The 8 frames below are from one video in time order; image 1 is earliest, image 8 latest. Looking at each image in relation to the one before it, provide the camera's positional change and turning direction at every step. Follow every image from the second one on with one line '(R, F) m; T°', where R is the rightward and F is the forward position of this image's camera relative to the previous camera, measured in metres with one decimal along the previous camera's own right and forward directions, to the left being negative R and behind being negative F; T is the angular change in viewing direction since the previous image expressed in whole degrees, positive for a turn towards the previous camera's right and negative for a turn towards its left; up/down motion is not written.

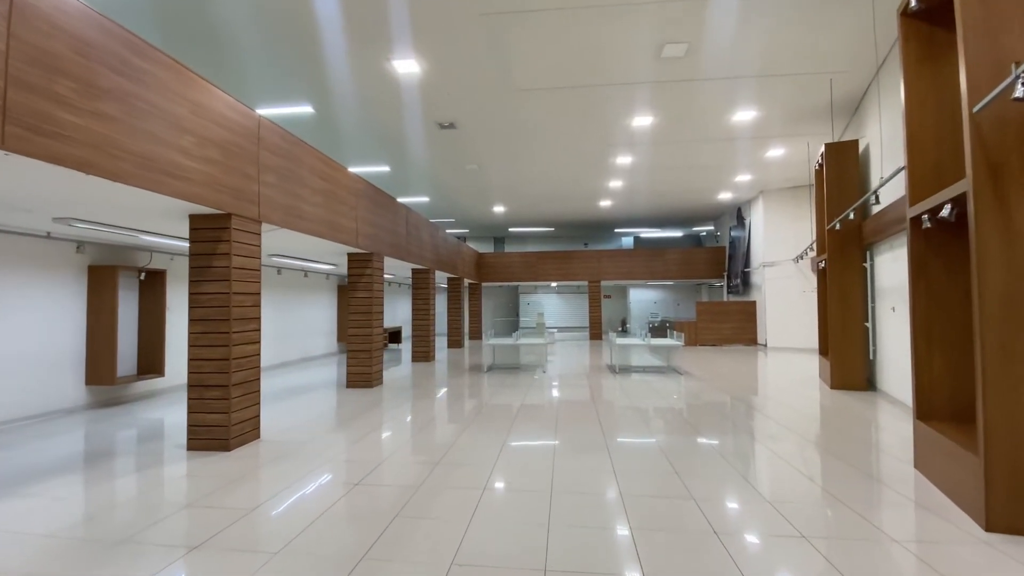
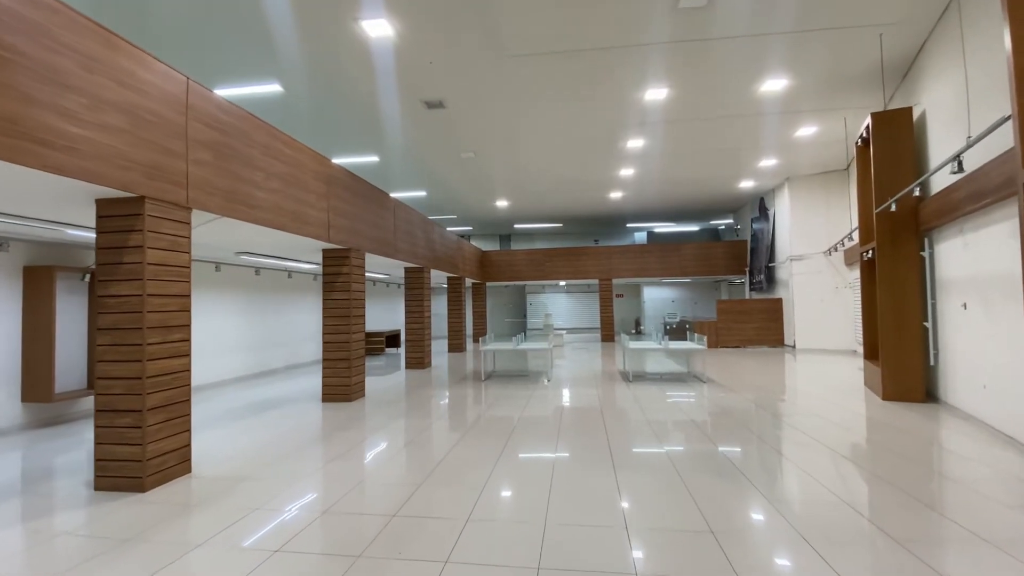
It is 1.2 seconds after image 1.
(+0.2, +0.9) m; -2°
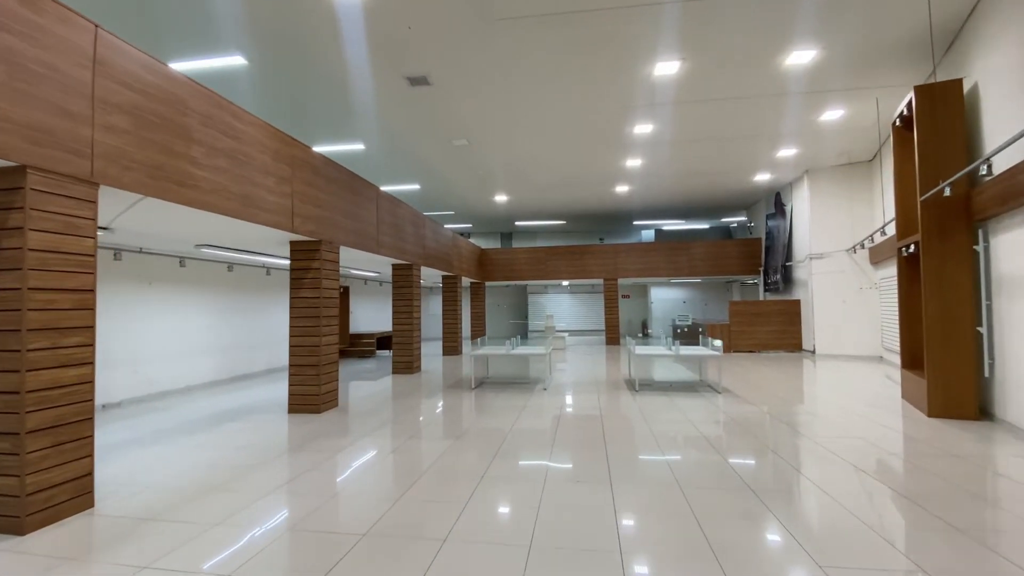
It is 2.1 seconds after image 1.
(+0.2, +0.7) m; -1°
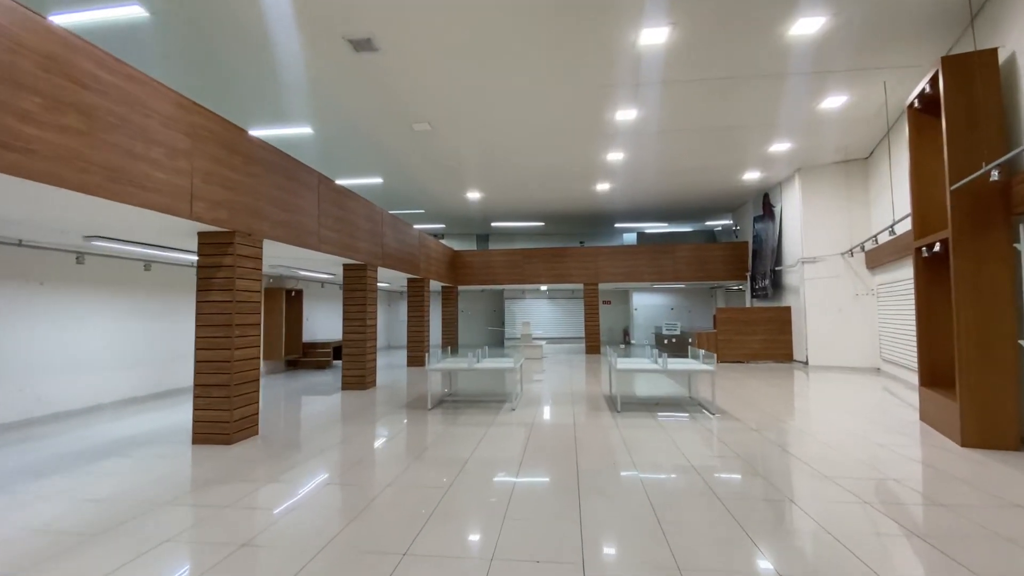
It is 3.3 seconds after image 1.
(+0.2, +0.9) m; +2°
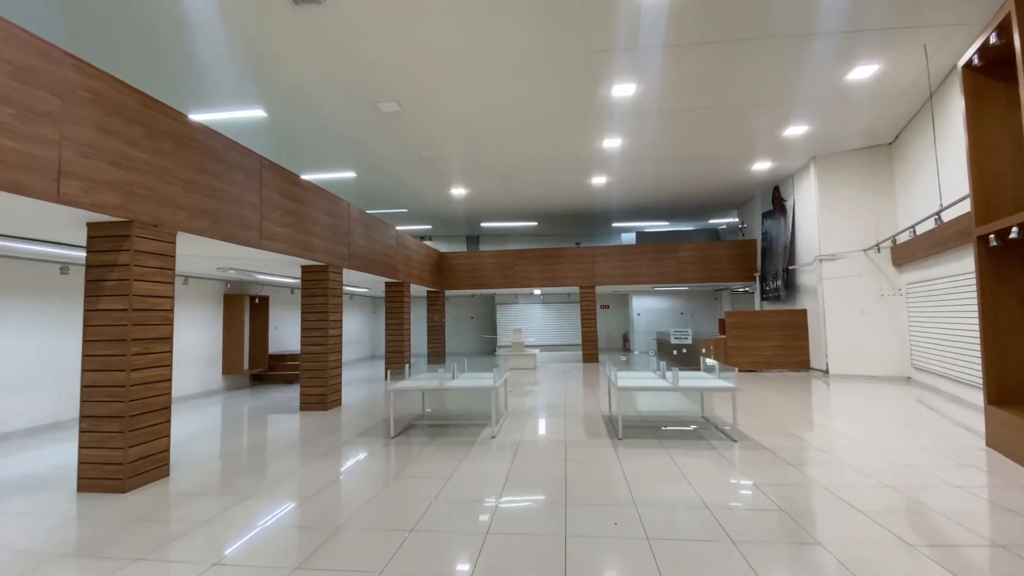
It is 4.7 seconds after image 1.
(+0.2, +1.0) m; 0°
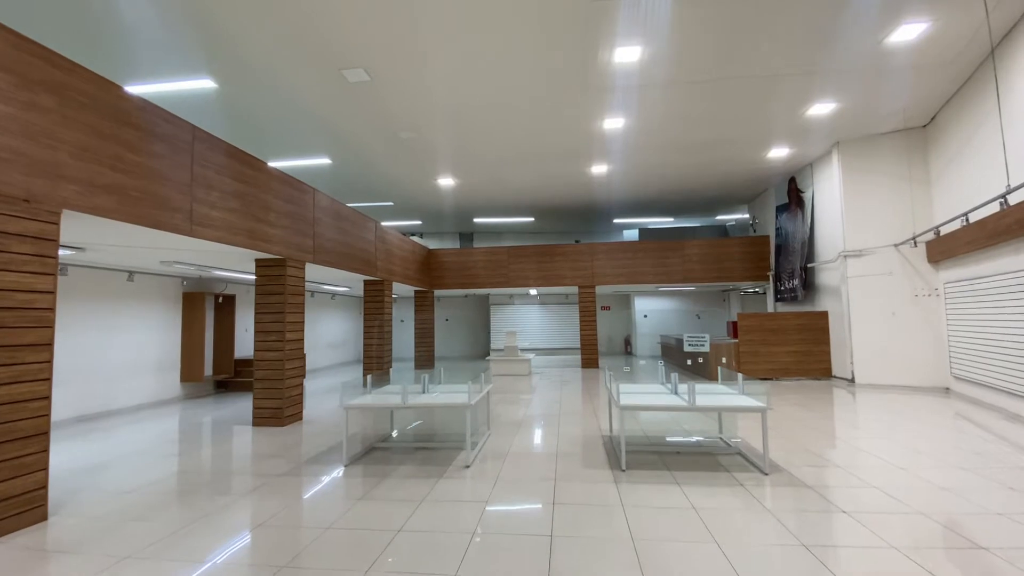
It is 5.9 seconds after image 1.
(+0.2, +0.9) m; 0°
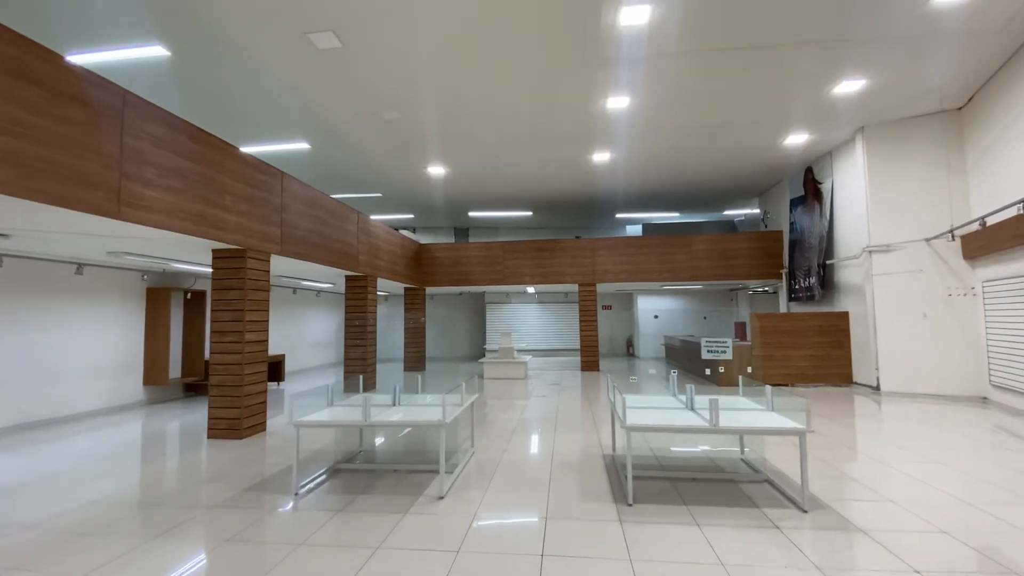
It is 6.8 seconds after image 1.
(+0.1, +0.7) m; 0°
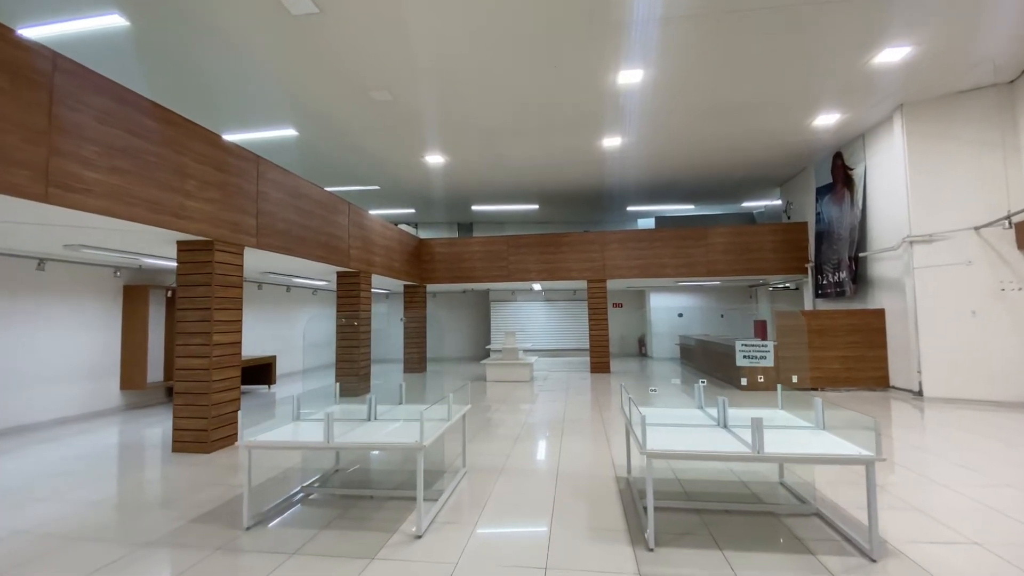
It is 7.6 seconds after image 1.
(+0.1, +0.6) m; -1°
